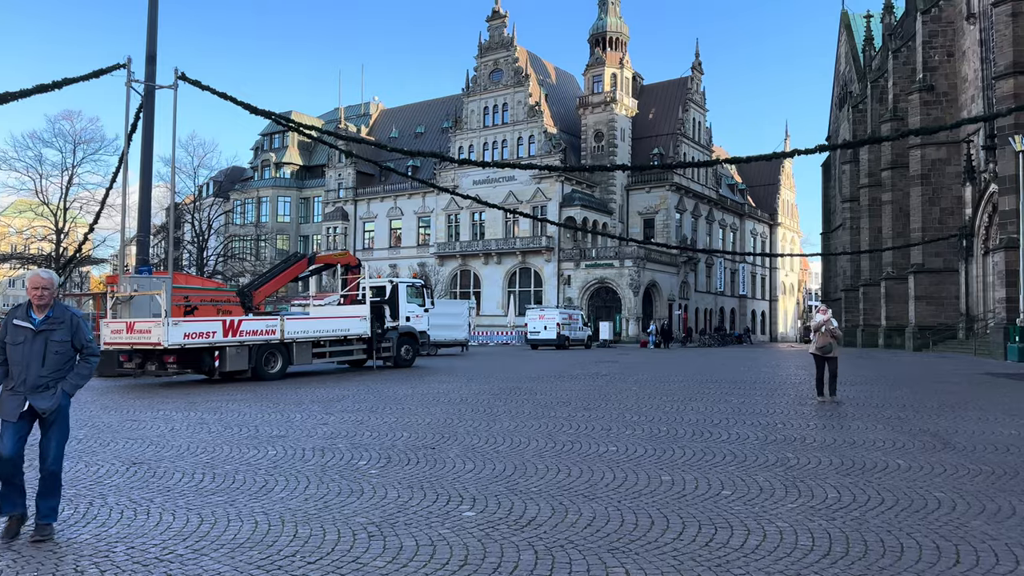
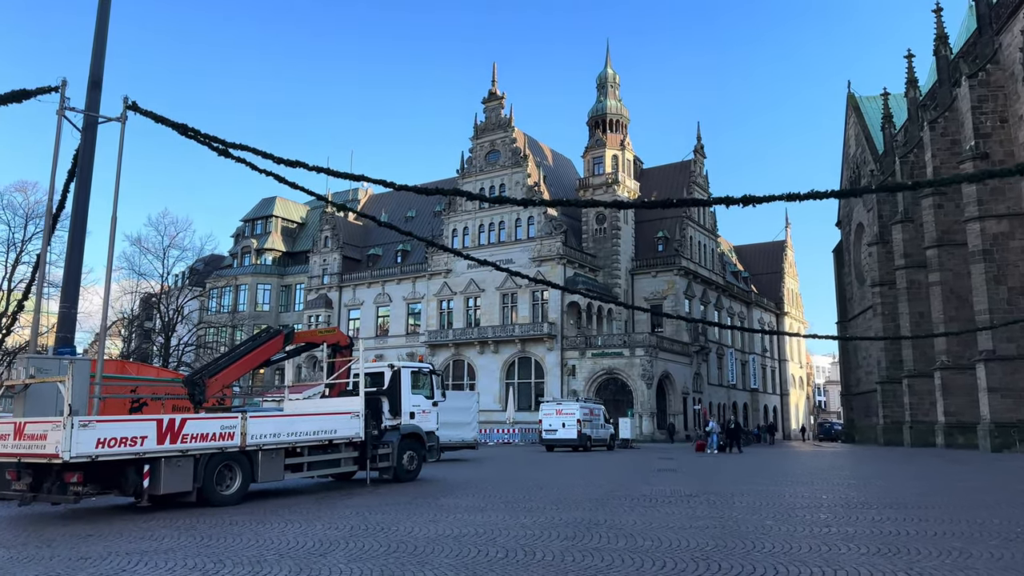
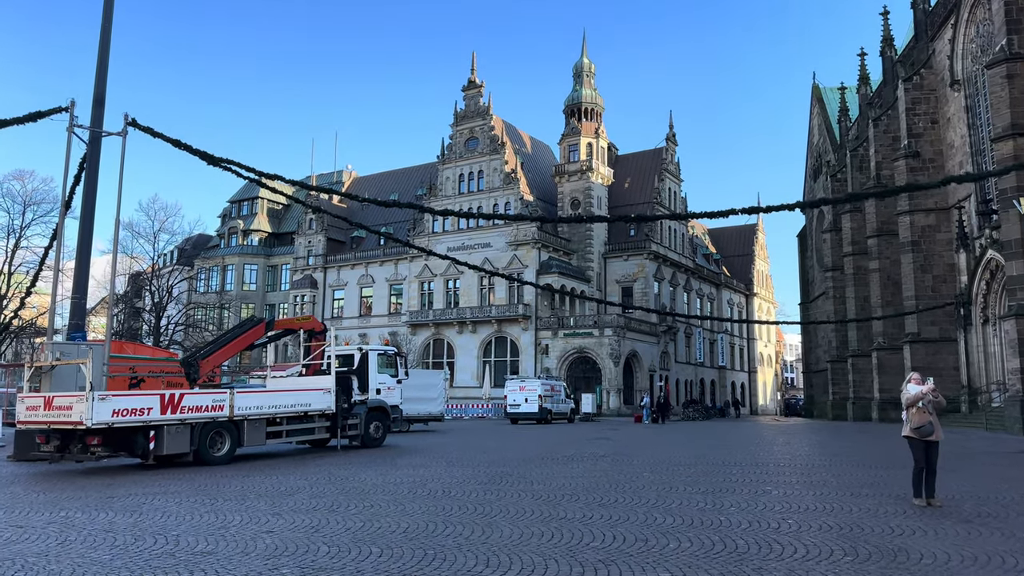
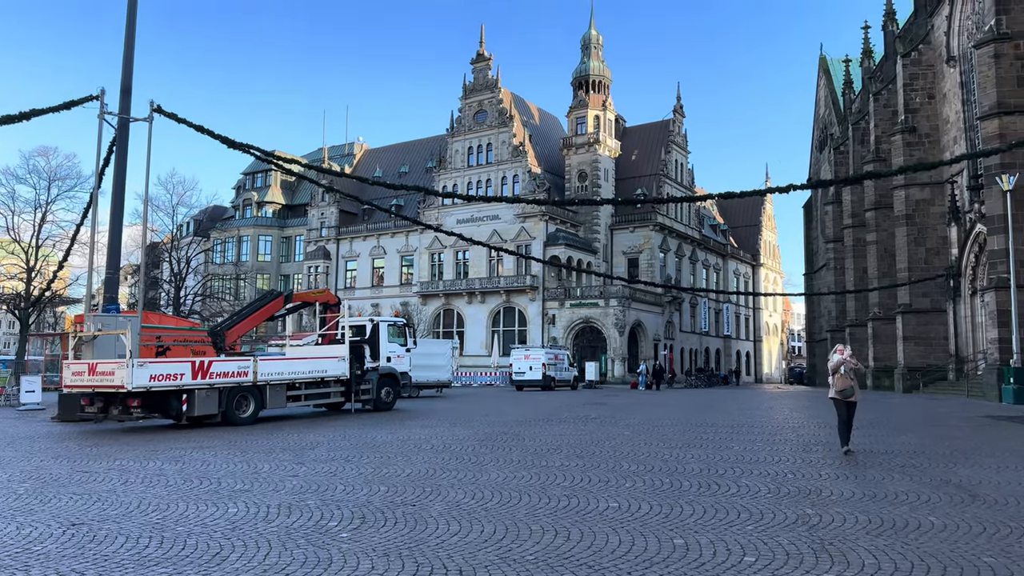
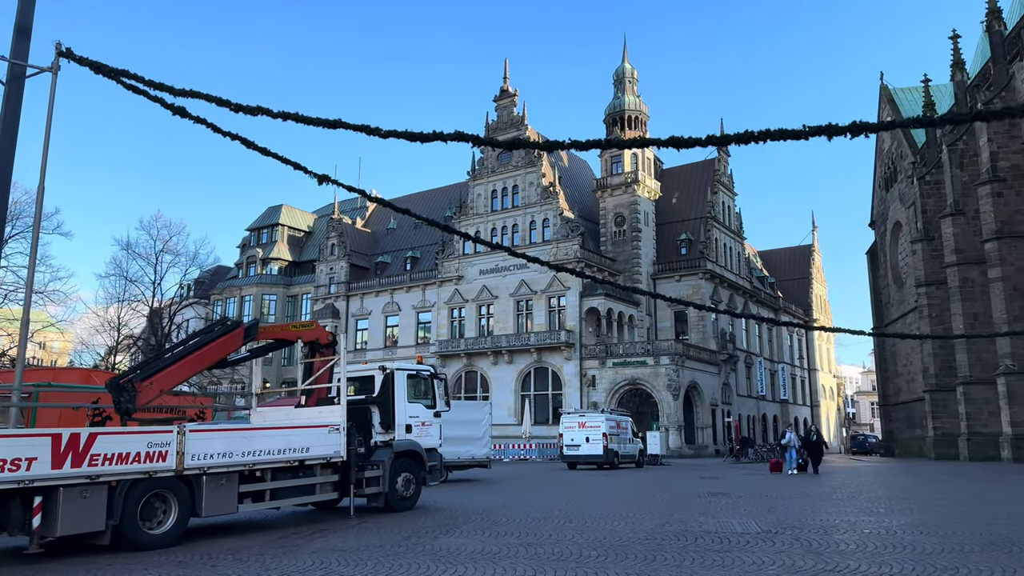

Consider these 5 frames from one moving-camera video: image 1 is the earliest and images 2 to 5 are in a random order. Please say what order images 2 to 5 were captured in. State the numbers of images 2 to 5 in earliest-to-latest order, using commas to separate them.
4, 3, 2, 5
